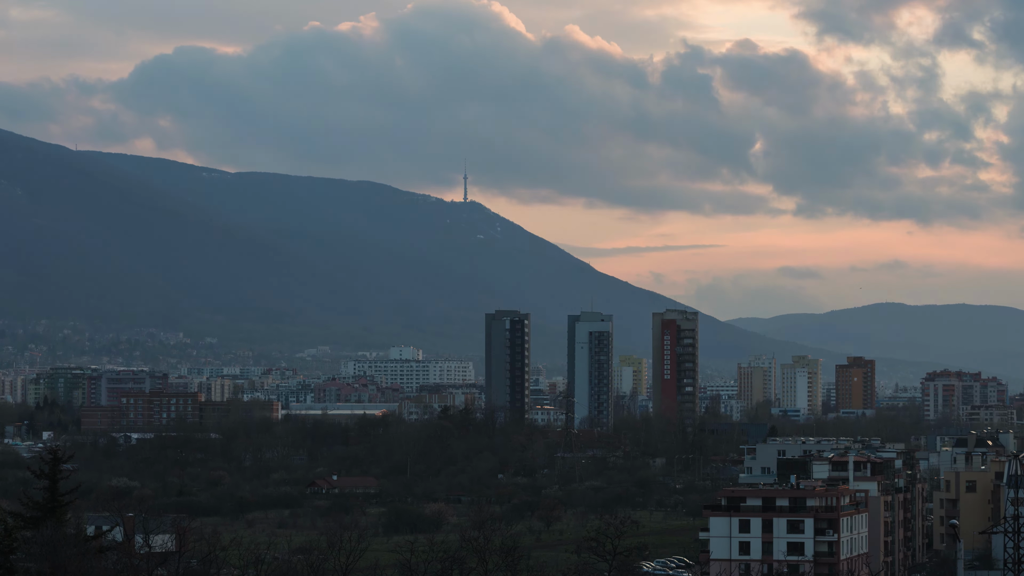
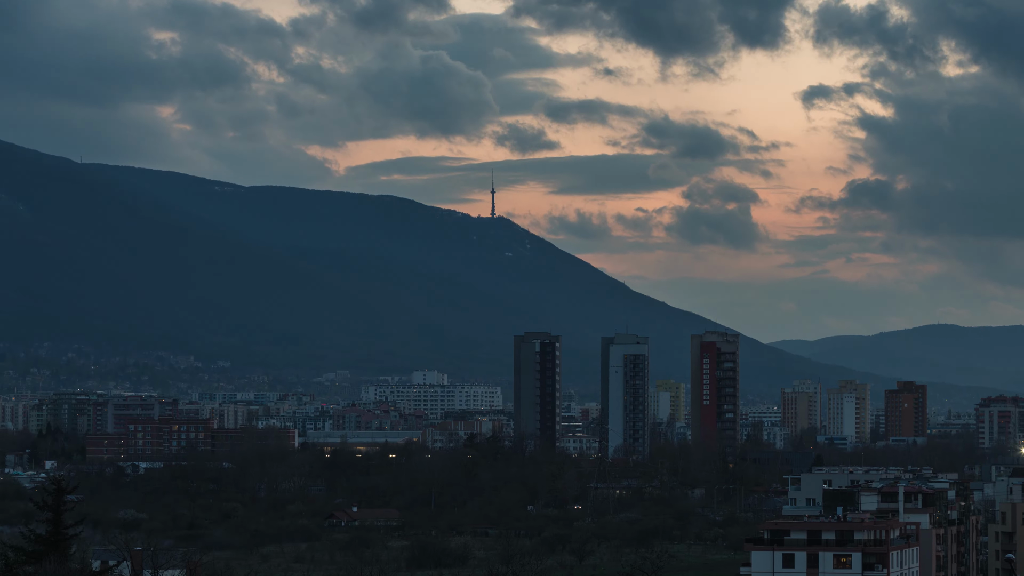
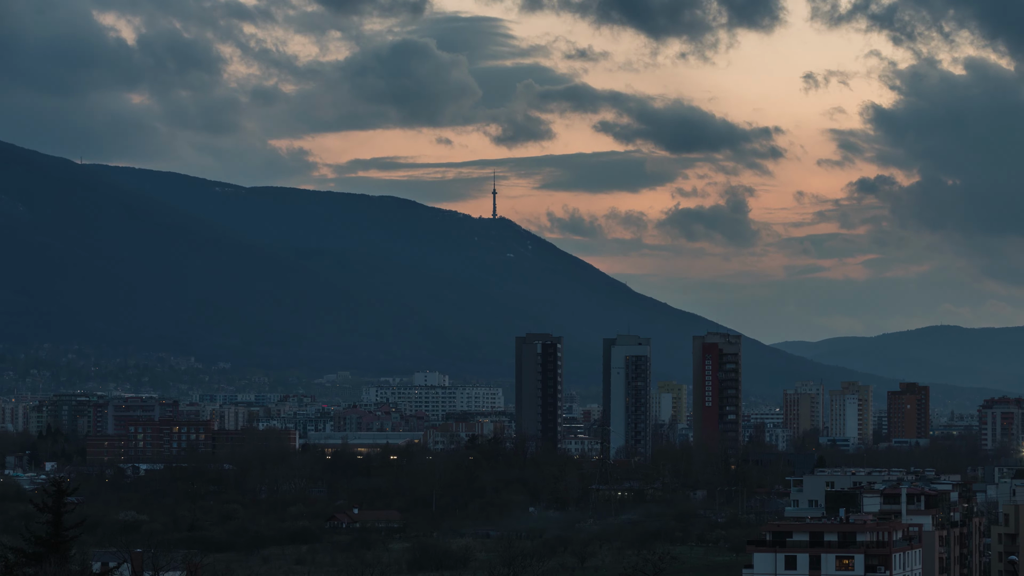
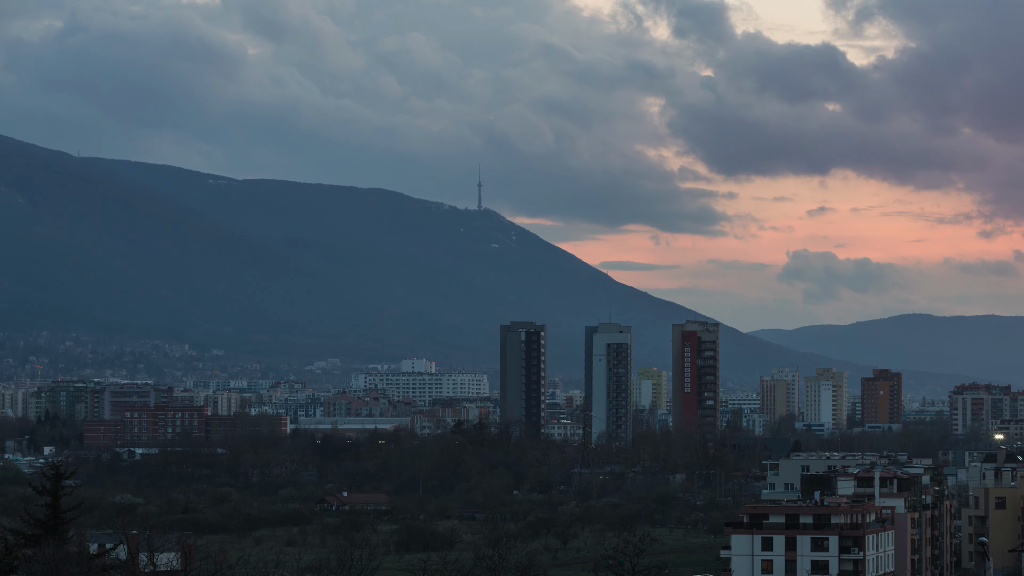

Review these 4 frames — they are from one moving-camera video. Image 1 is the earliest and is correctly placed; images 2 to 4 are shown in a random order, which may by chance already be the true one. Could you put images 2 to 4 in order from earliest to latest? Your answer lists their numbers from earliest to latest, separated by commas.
4, 2, 3
